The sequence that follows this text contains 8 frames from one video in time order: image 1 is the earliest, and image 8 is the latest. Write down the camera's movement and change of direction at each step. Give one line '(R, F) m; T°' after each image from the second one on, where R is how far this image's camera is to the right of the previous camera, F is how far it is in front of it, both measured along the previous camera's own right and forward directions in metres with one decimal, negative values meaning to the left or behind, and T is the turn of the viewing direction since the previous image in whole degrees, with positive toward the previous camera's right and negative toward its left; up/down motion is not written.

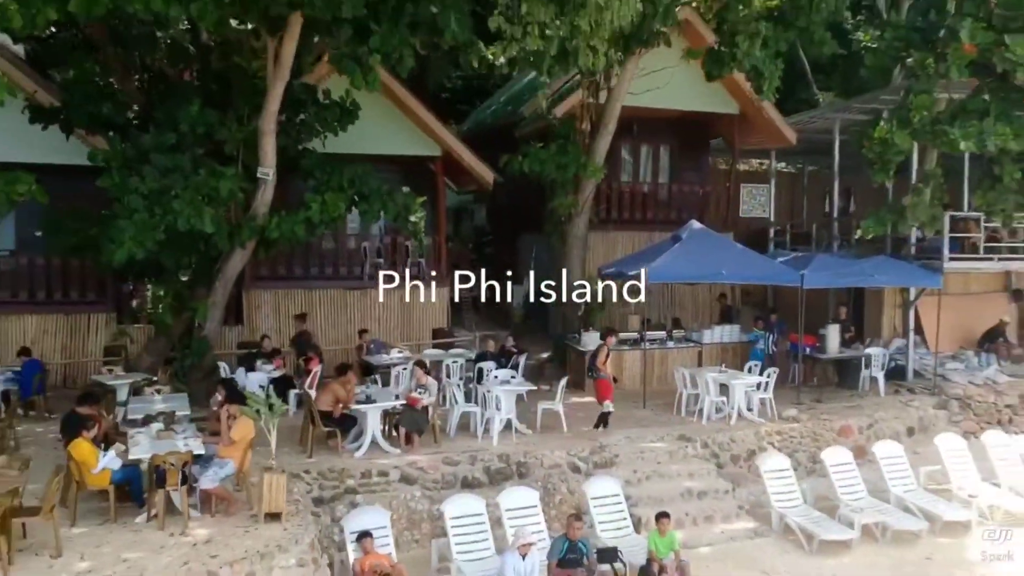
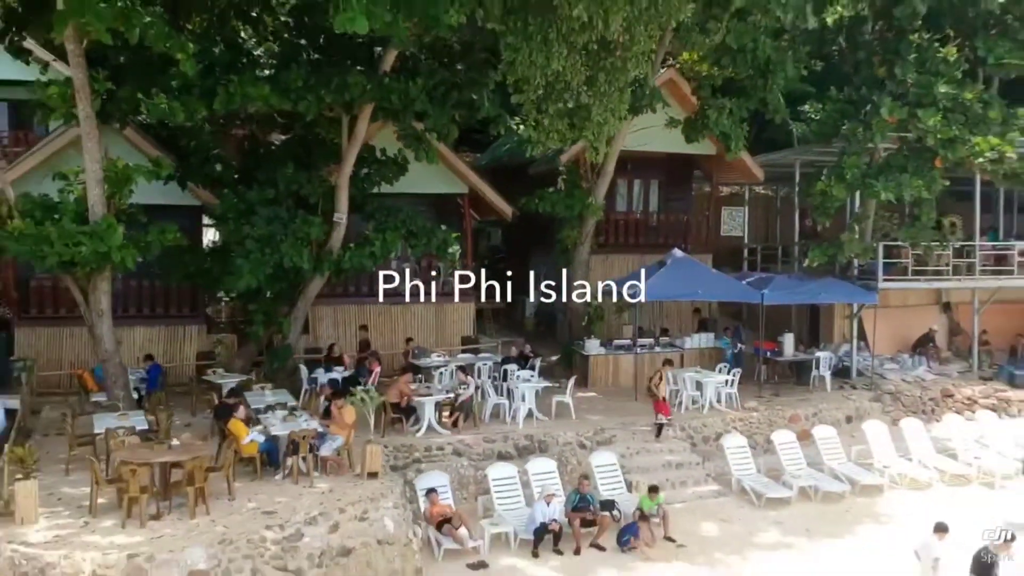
(-0.4, -3.6) m; 0°
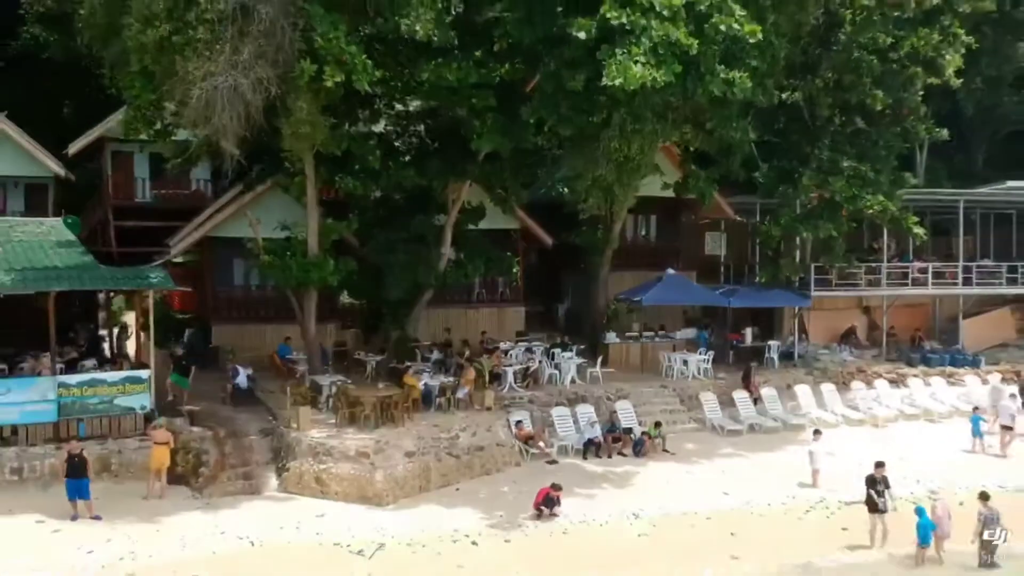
(-1.3, -8.1) m; 0°
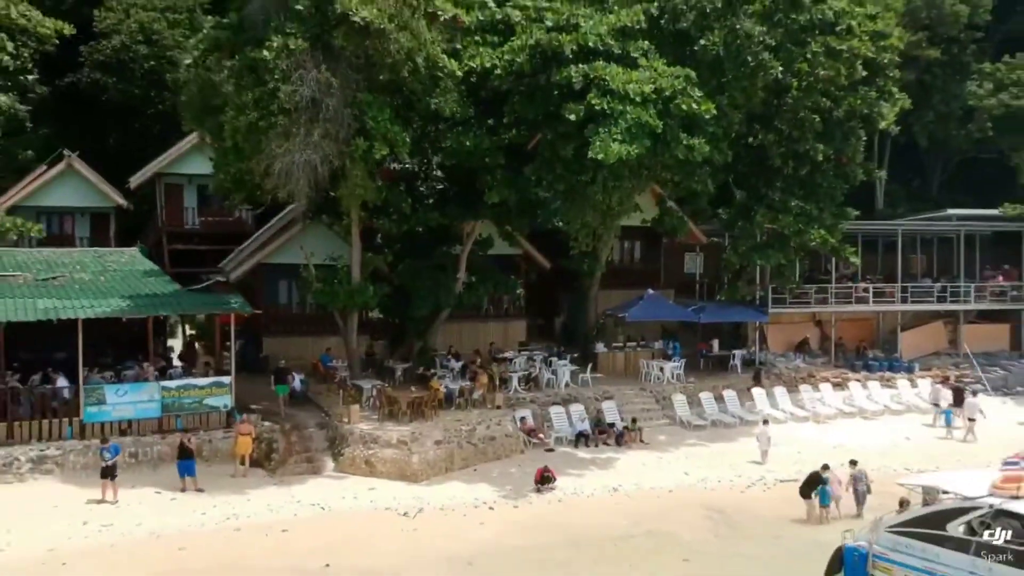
(-0.2, -4.9) m; 0°
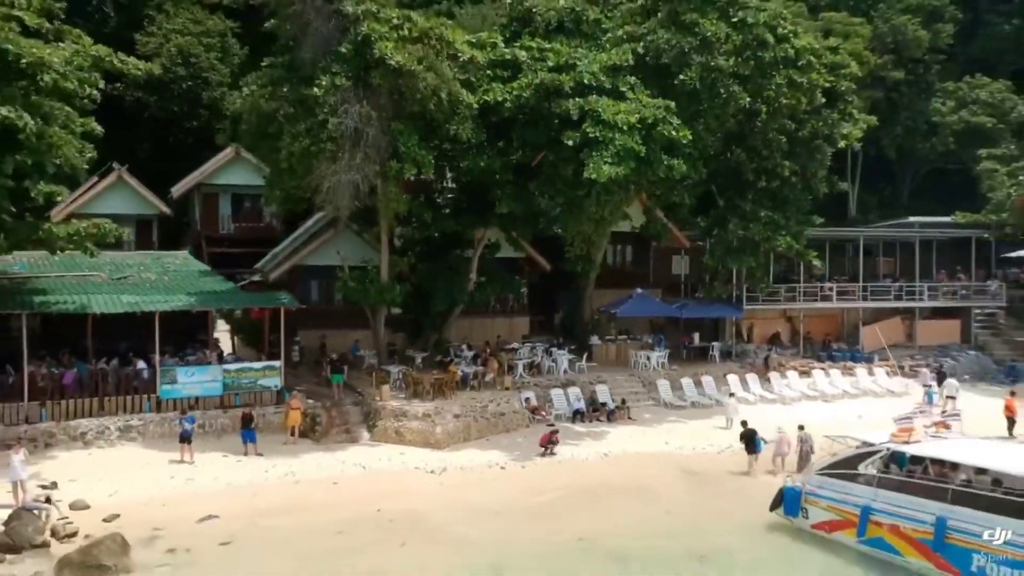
(-0.3, -4.2) m; 0°
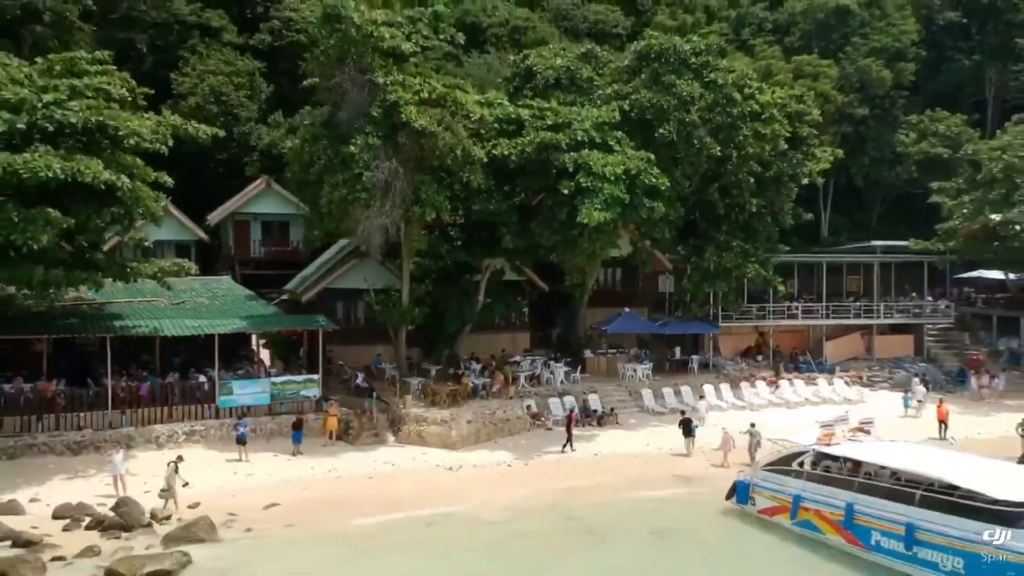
(-0.2, -4.8) m; 0°
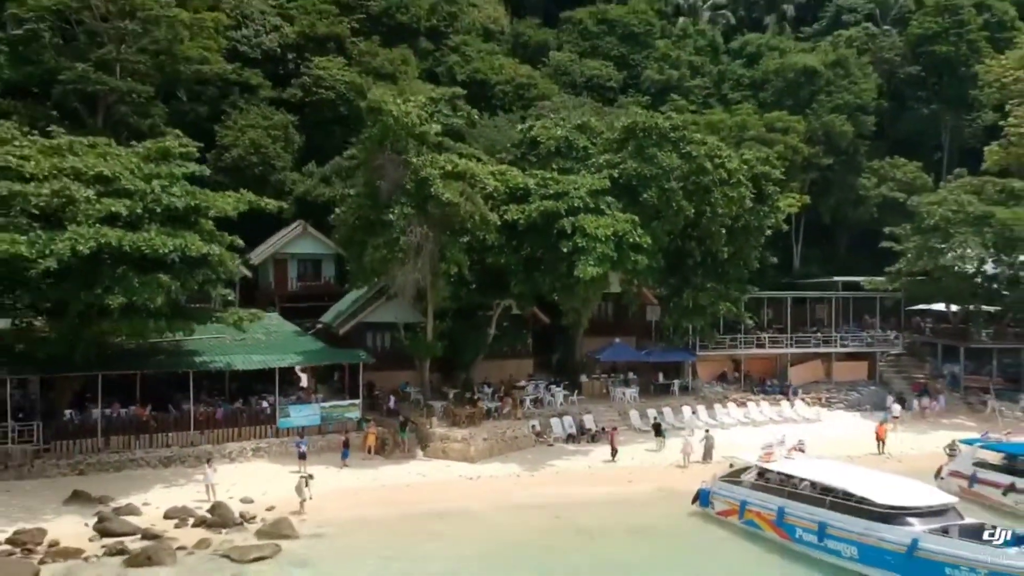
(-0.4, -6.5) m; 0°
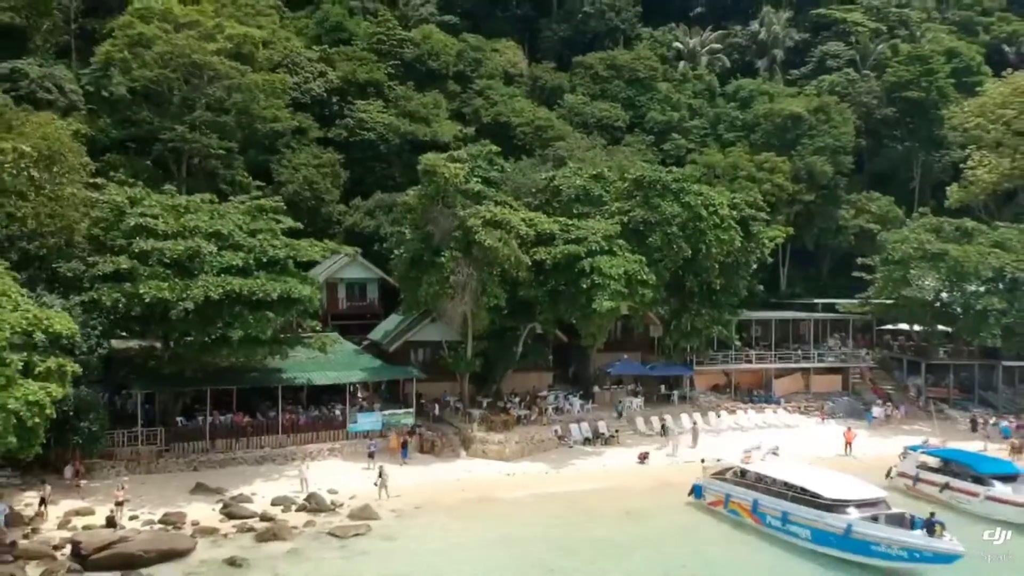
(-1.3, -7.9) m; 0°
